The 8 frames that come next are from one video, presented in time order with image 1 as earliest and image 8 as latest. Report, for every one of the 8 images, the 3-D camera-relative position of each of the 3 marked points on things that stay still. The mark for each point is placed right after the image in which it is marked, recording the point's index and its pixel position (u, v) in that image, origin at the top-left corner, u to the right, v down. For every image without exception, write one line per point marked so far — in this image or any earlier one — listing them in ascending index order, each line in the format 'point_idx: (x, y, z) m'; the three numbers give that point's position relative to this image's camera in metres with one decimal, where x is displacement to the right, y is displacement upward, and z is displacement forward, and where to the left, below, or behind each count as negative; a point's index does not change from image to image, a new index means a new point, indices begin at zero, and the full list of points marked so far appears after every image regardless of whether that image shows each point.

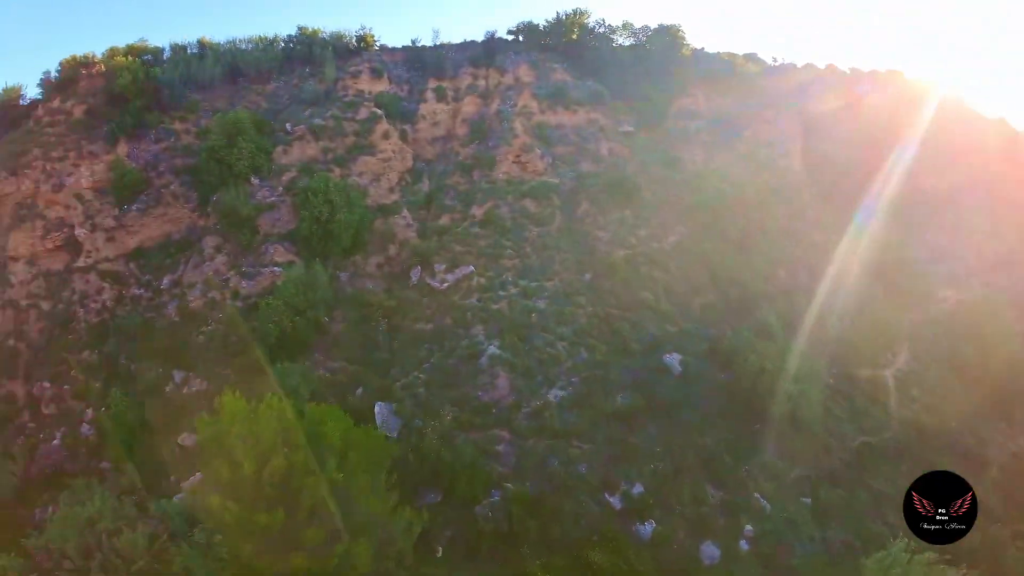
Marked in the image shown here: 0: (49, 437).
0: (-16.2, -4.9, +17.1) m
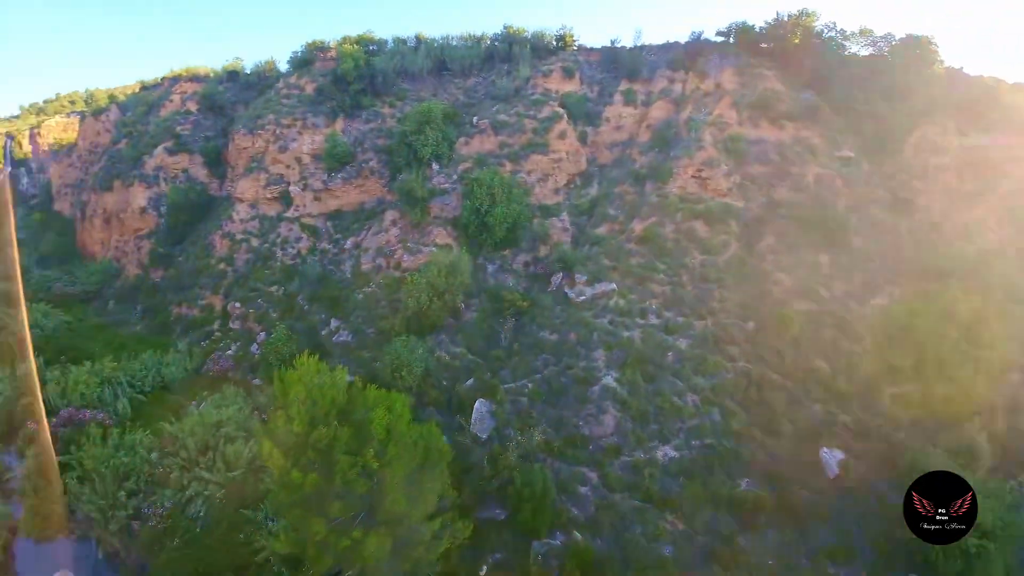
0: (-11.8, -2.3, +21.2) m
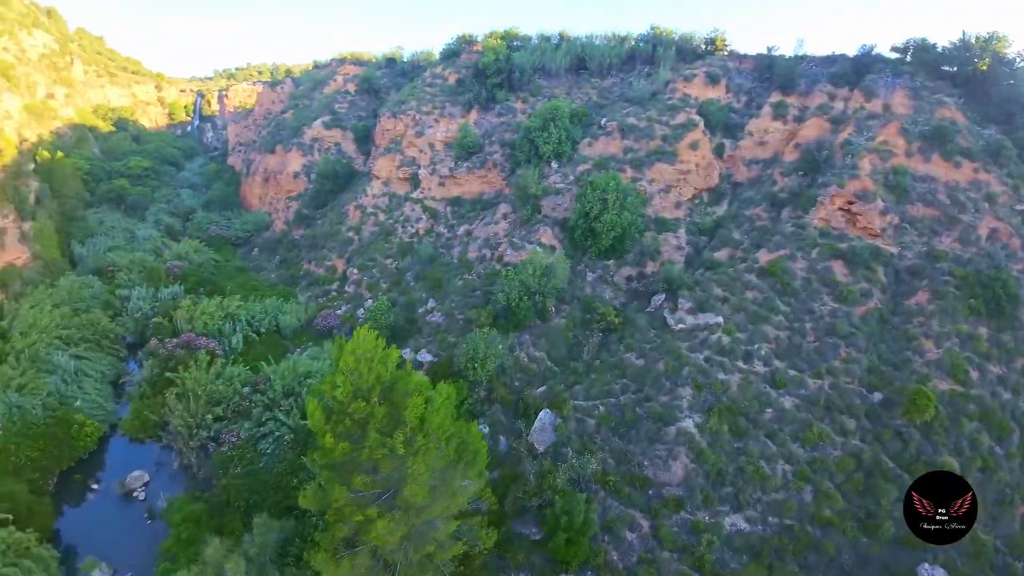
0: (-7.7, -0.8, +23.0) m
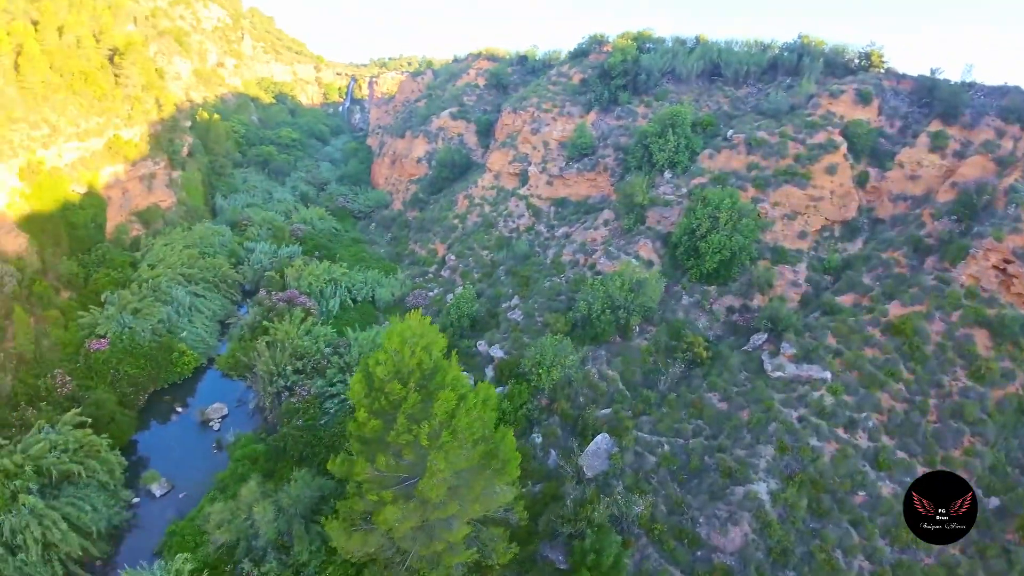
0: (-3.7, 0.0, +23.6) m
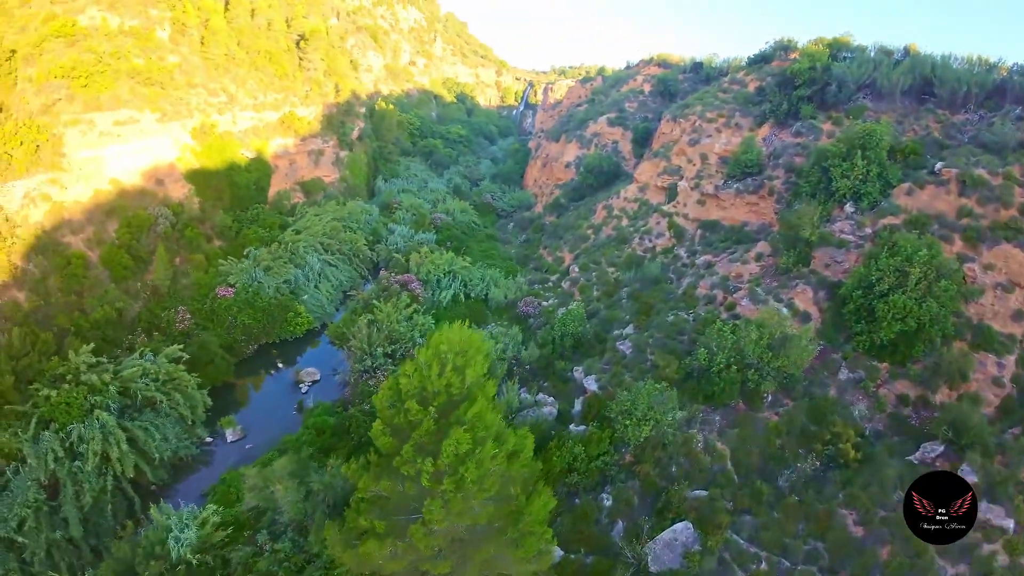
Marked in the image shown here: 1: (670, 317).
0: (+1.4, -0.4, +21.9) m
1: (+5.4, -1.0, +17.4) m
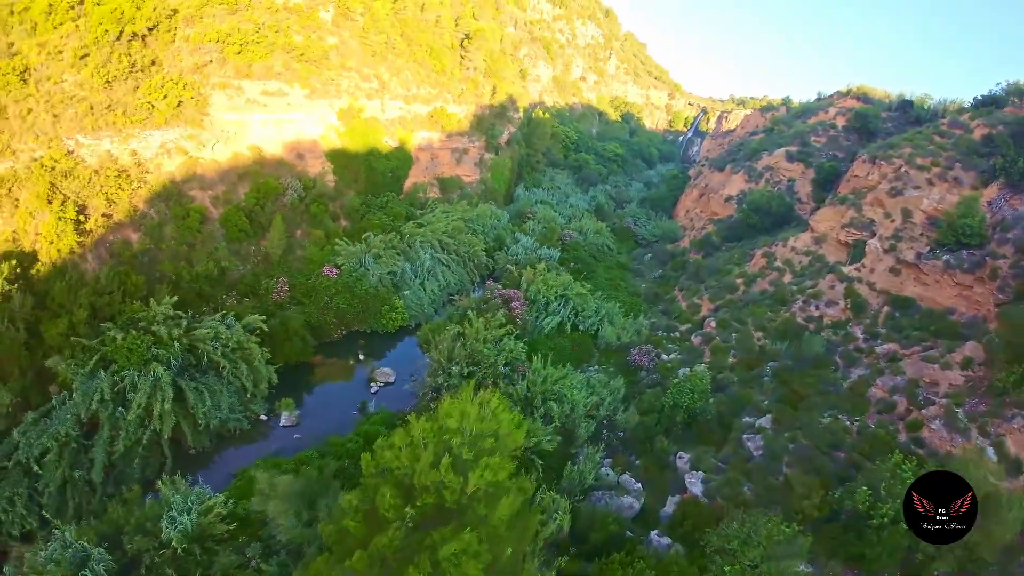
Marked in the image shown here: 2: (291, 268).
0: (+5.5, -2.2, +18.3) m
1: (+8.0, -3.2, +13.0) m
2: (-7.7, +0.7, +17.6) m
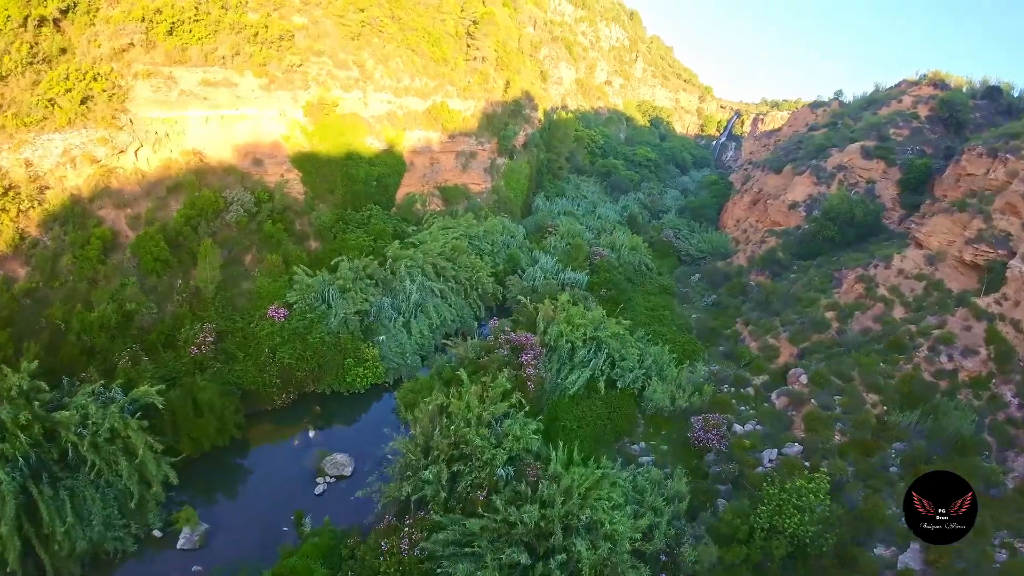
0: (+5.8, -3.3, +13.3) m
1: (+8.0, -4.2, +7.8) m
2: (-7.4, -0.5, +13.3) m
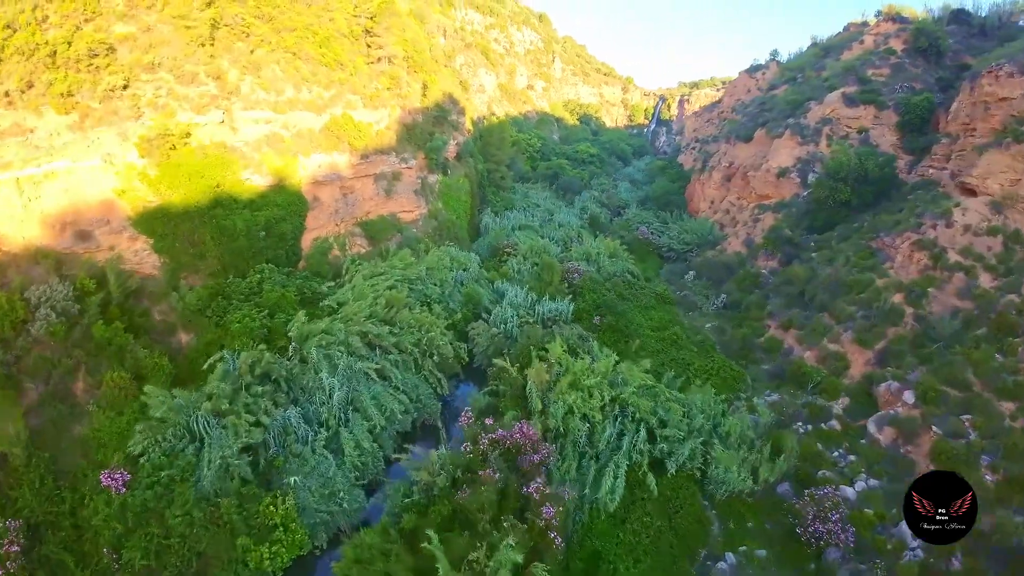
0: (+5.8, -3.3, +9.1) m
1: (+8.6, -3.6, +3.8) m
2: (-7.6, -3.0, +8.0) m
